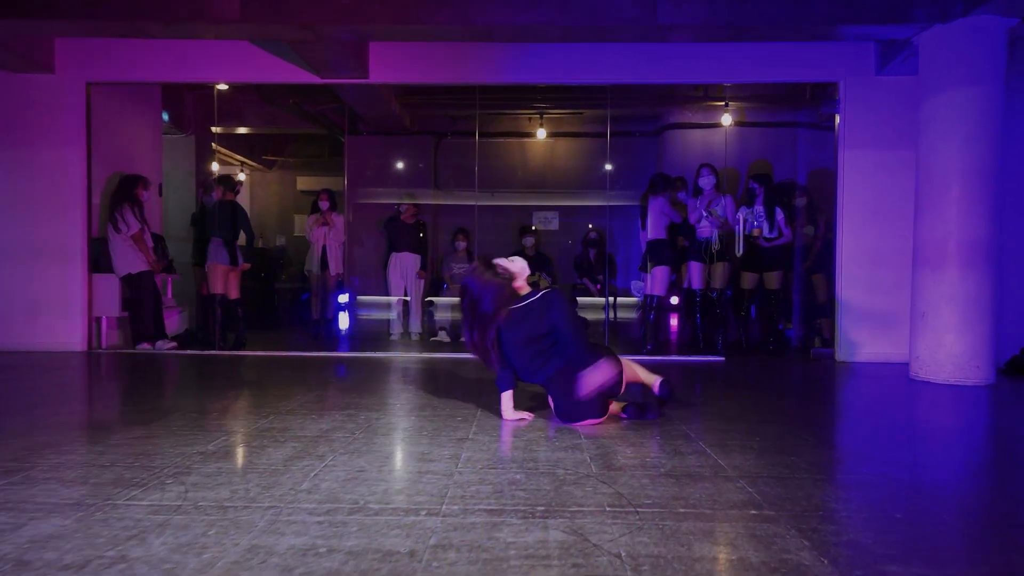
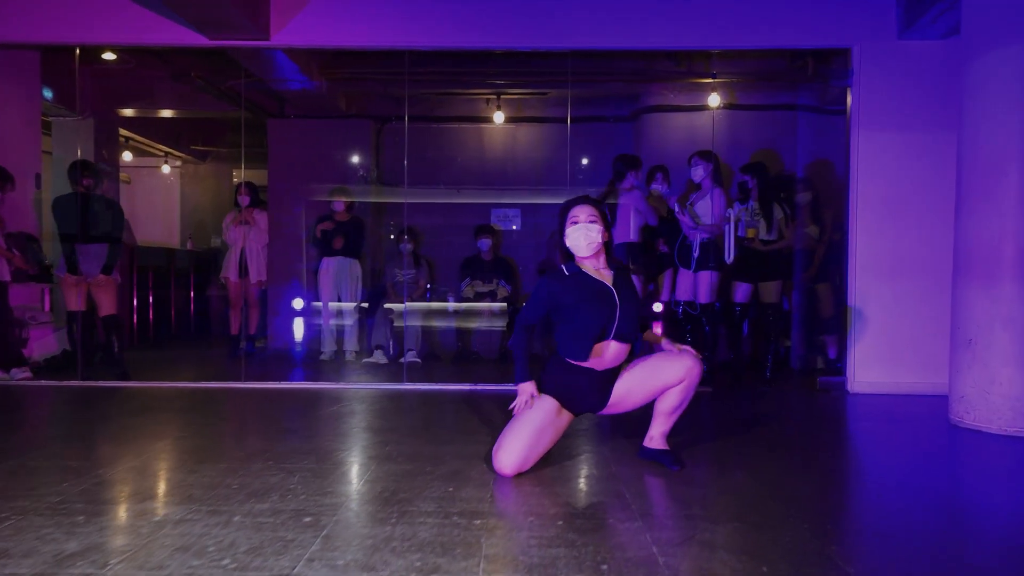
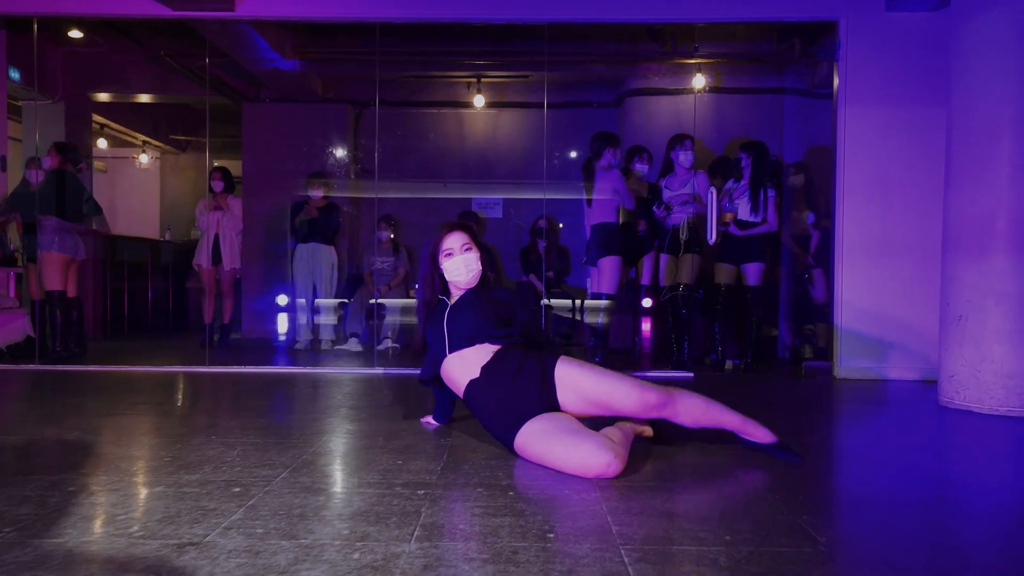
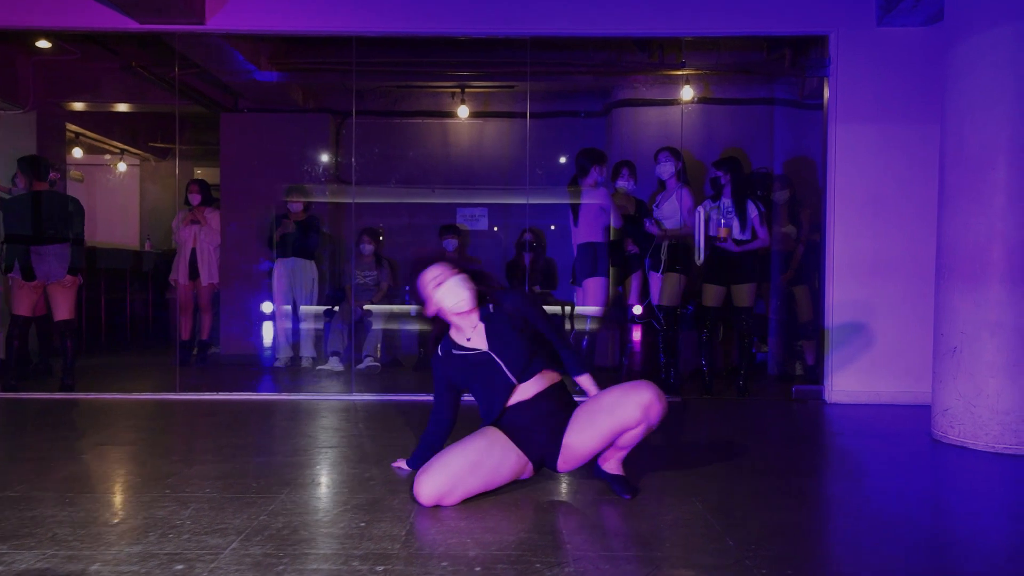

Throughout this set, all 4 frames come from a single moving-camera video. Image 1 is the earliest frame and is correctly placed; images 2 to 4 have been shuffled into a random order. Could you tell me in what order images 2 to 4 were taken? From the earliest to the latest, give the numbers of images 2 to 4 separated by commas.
2, 4, 3
